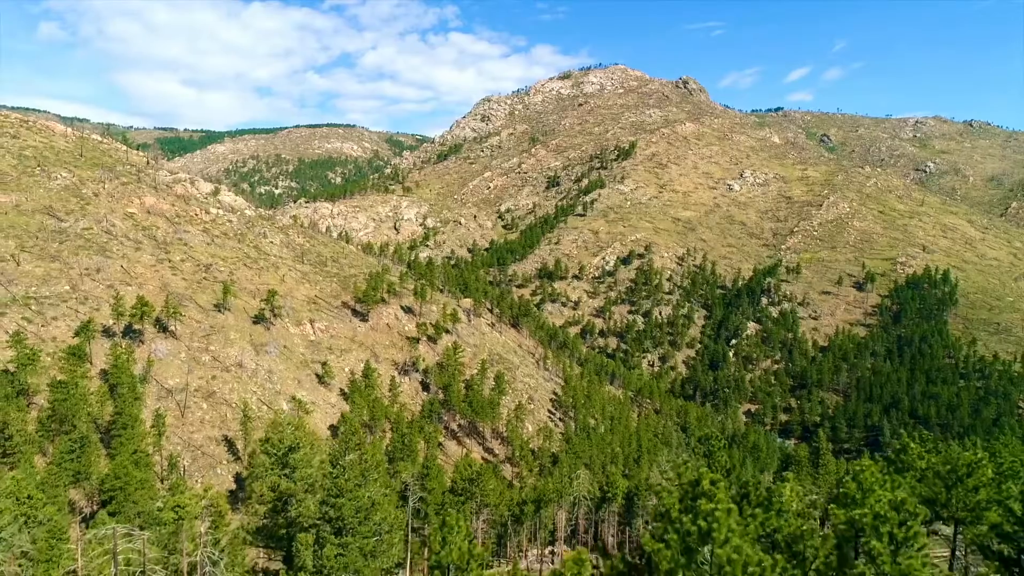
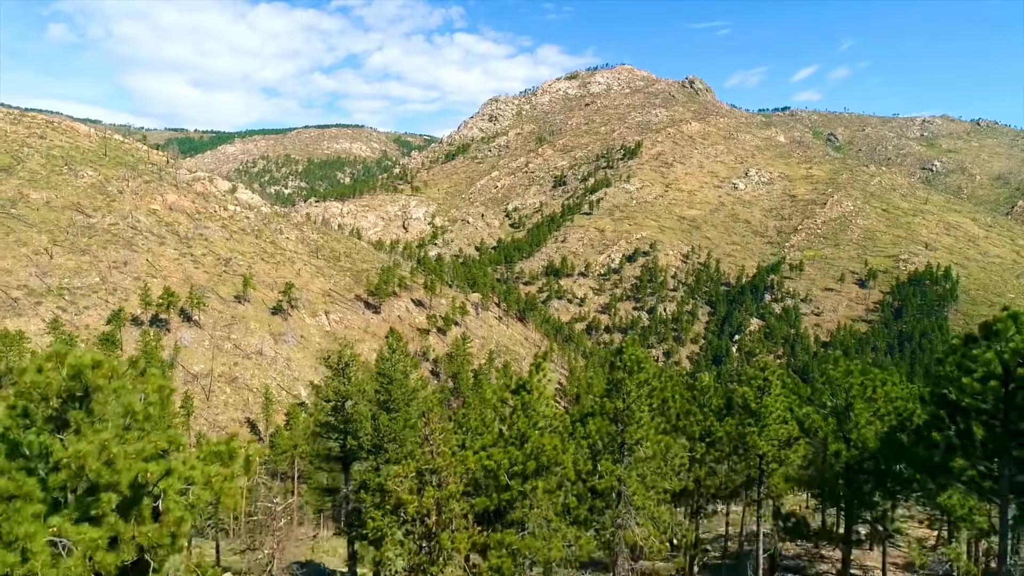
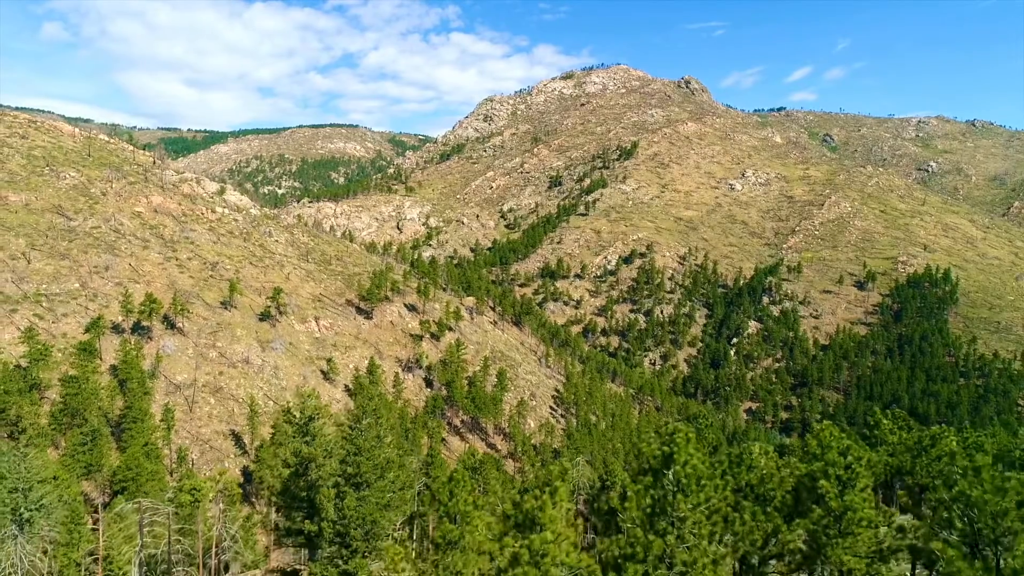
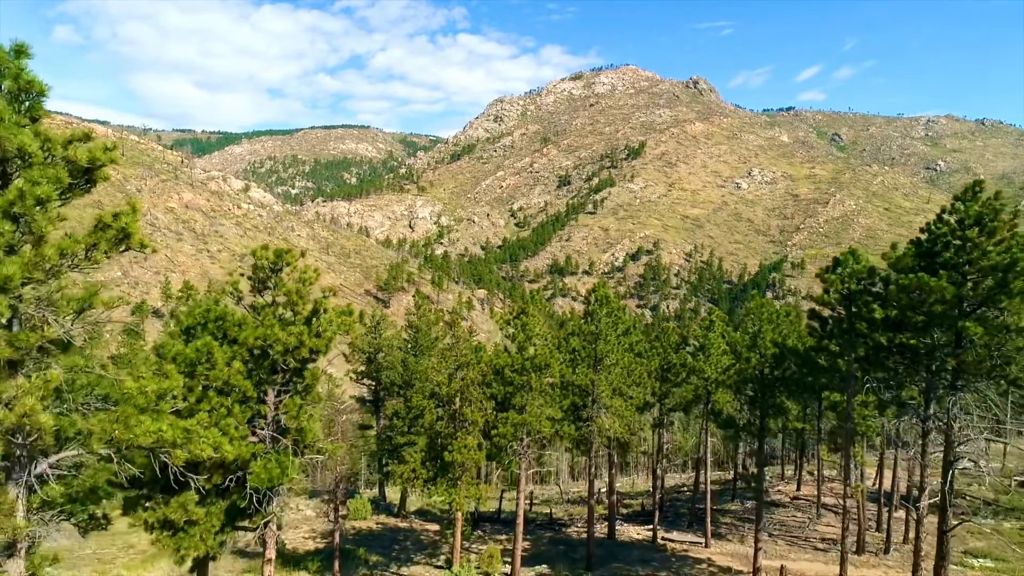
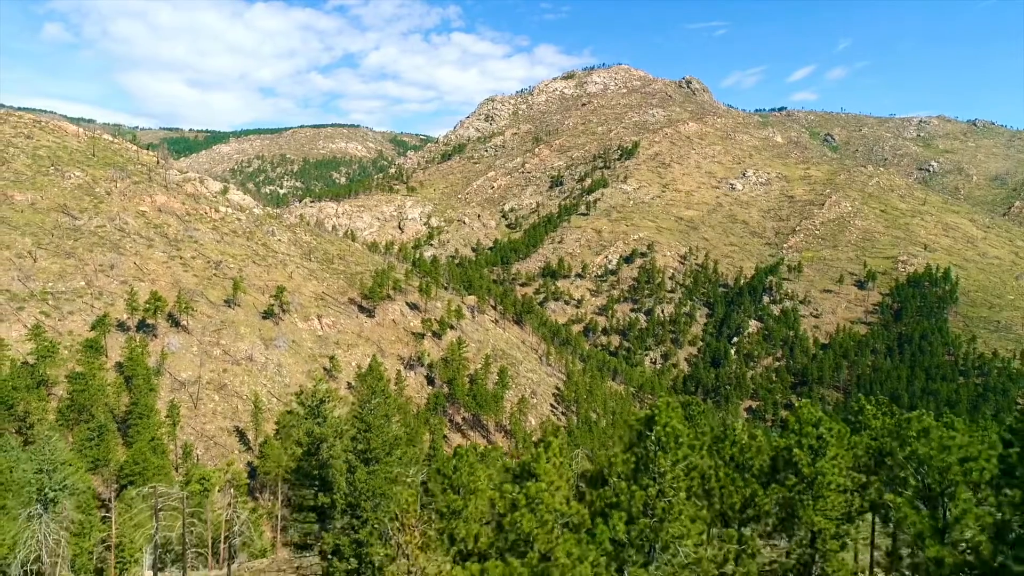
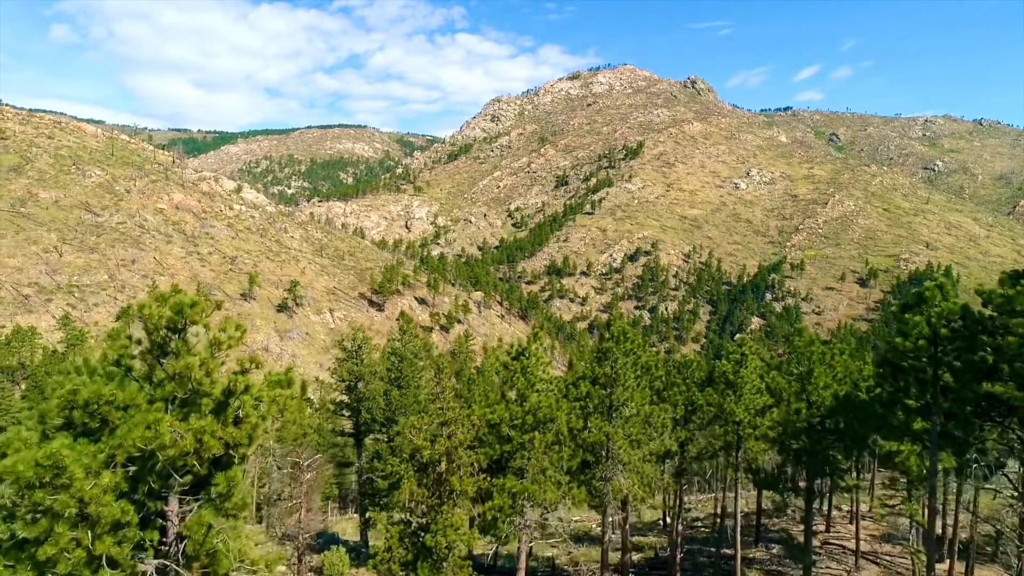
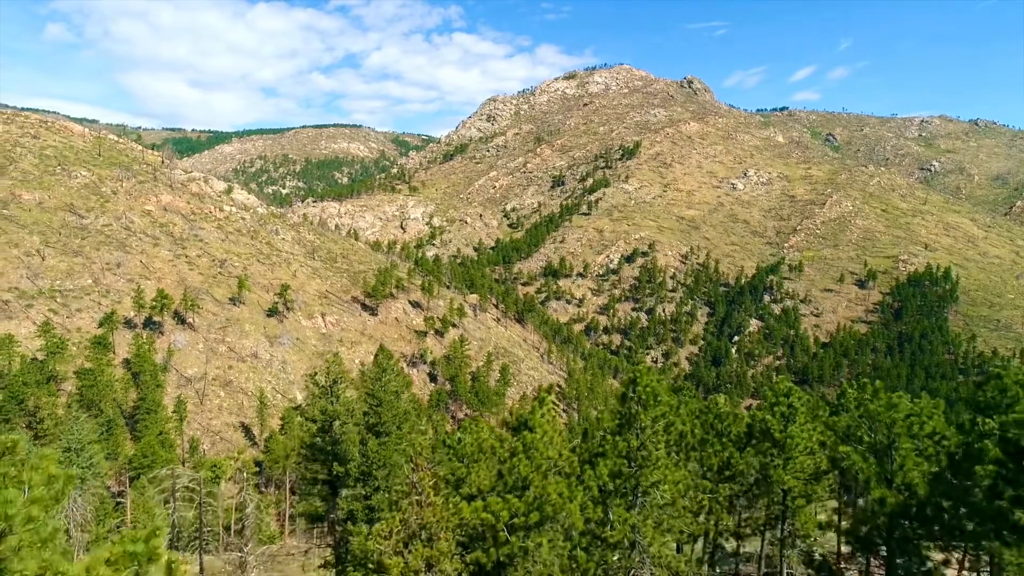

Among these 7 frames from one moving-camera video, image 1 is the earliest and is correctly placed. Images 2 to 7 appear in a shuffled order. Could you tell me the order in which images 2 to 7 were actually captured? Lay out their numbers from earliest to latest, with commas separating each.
3, 5, 7, 2, 6, 4
